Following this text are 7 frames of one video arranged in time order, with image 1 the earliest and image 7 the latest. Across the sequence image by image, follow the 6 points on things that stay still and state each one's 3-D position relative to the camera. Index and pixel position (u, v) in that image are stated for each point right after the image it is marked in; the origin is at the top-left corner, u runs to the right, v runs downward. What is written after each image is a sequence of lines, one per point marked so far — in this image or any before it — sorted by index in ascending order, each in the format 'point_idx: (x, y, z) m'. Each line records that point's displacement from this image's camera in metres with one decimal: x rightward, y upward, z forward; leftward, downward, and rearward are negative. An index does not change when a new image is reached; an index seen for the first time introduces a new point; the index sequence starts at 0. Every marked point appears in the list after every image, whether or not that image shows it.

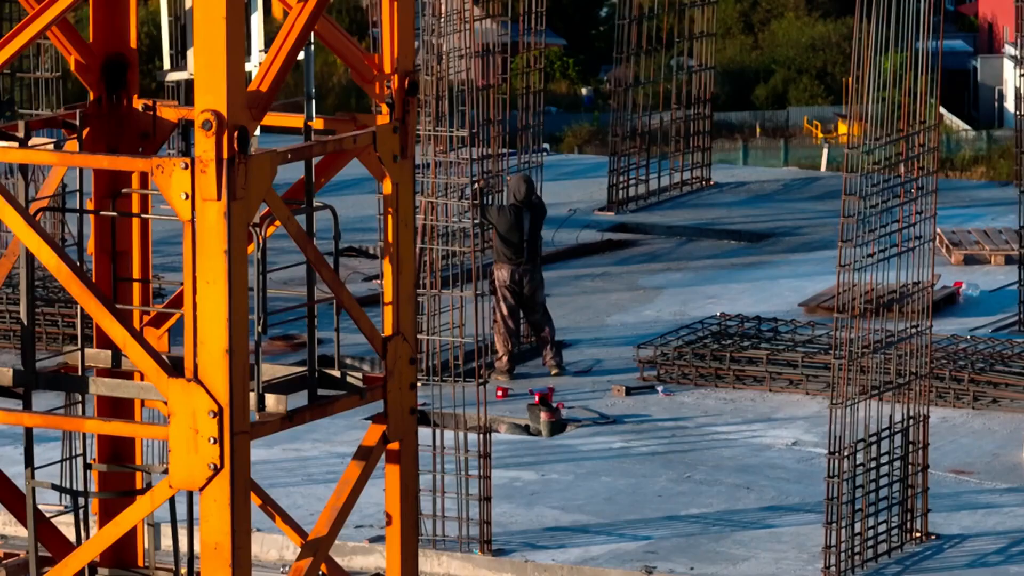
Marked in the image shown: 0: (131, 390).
0: (-1.8, -0.5, +9.0) m
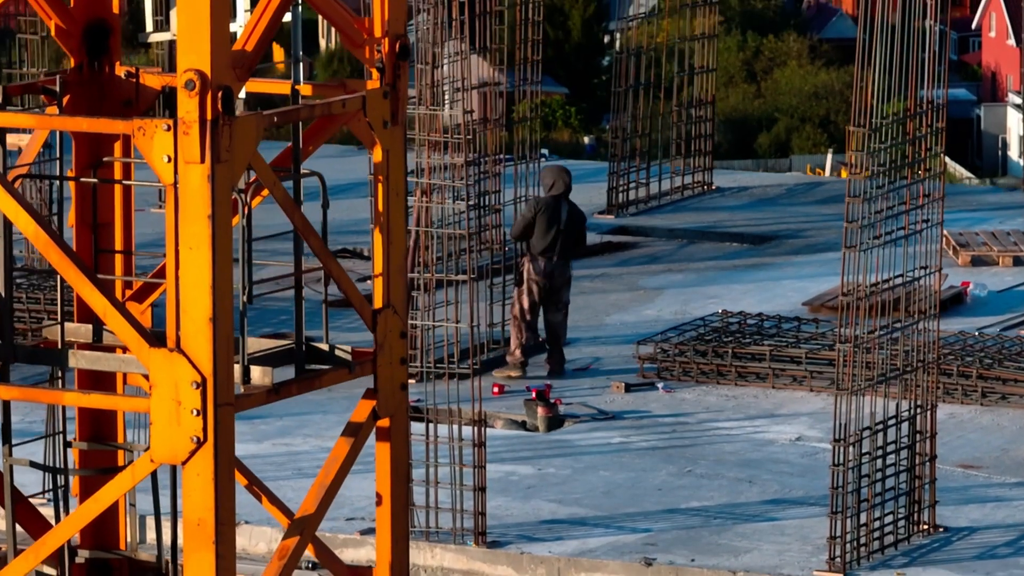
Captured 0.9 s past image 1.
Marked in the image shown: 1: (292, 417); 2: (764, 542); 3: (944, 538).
0: (-1.8, -0.4, +8.7) m
1: (-1.5, -0.8, +12.6) m
2: (+1.4, -1.5, +10.9) m
3: (+2.5, -1.4, +11.0) m
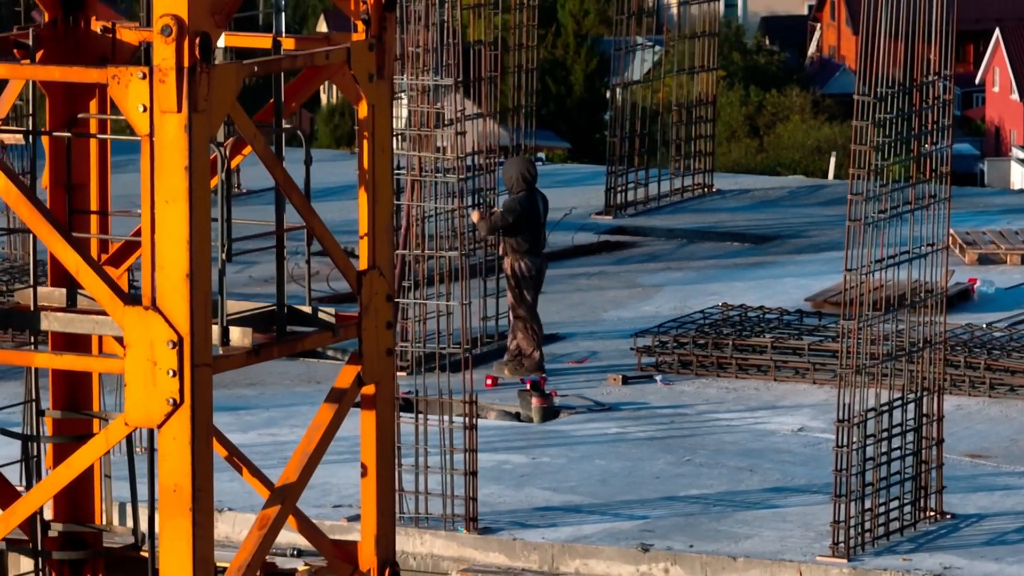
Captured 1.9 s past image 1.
0: (-1.9, -0.2, +8.4) m
1: (-1.5, -0.8, +12.2) m
2: (+1.4, -1.3, +10.6) m
3: (+2.5, -1.3, +10.7) m
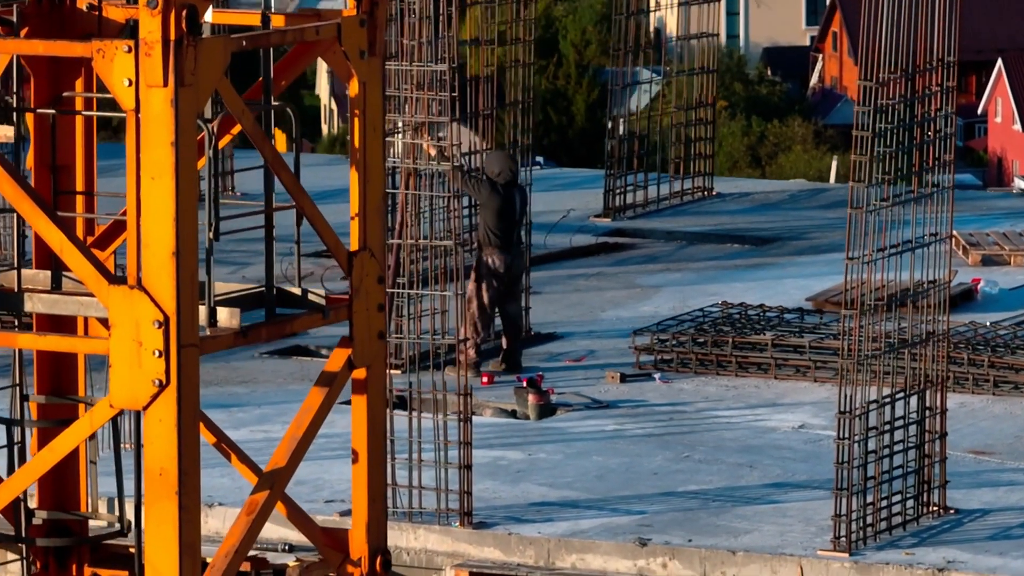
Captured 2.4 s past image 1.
0: (-1.9, -0.1, +8.2) m
1: (-1.5, -0.7, +12.1) m
2: (+1.4, -1.3, +10.4) m
3: (+2.4, -1.3, +10.5) m
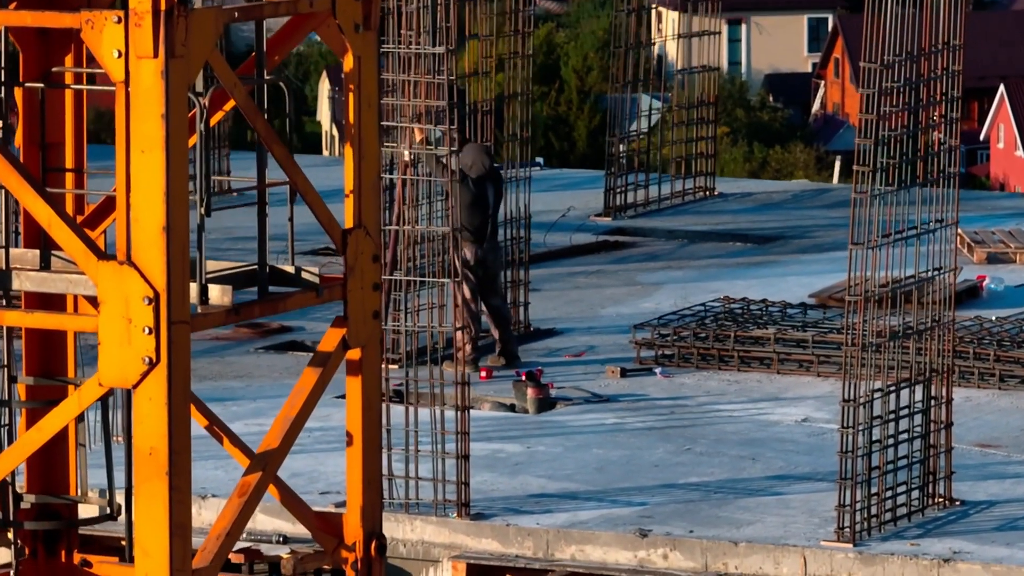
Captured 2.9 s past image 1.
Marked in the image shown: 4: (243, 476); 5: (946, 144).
0: (-1.9, 0.0, +8.0) m
1: (-1.5, -0.7, +11.9) m
2: (+1.4, -1.2, +10.2) m
3: (+2.4, -1.2, +10.3) m
4: (-1.2, -0.8, +8.2) m
5: (+2.3, +0.8, +10.1) m
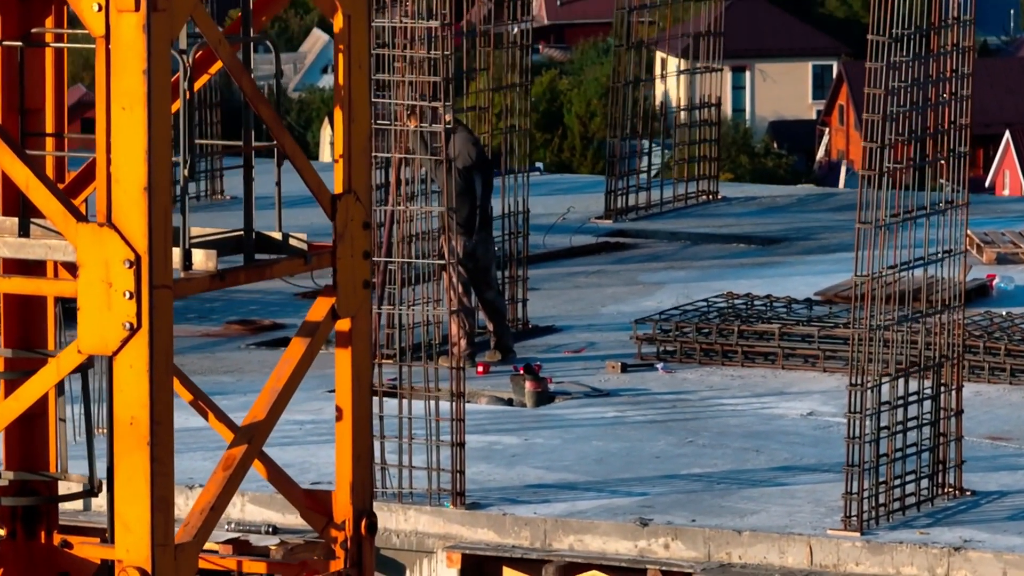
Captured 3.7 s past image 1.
0: (-1.9, +0.2, +7.8) m
1: (-1.5, -0.7, +11.6) m
2: (+1.4, -1.1, +9.9) m
3: (+2.4, -1.1, +10.0) m
4: (-1.2, -0.7, +7.9) m
5: (+2.3, +0.9, +9.9) m
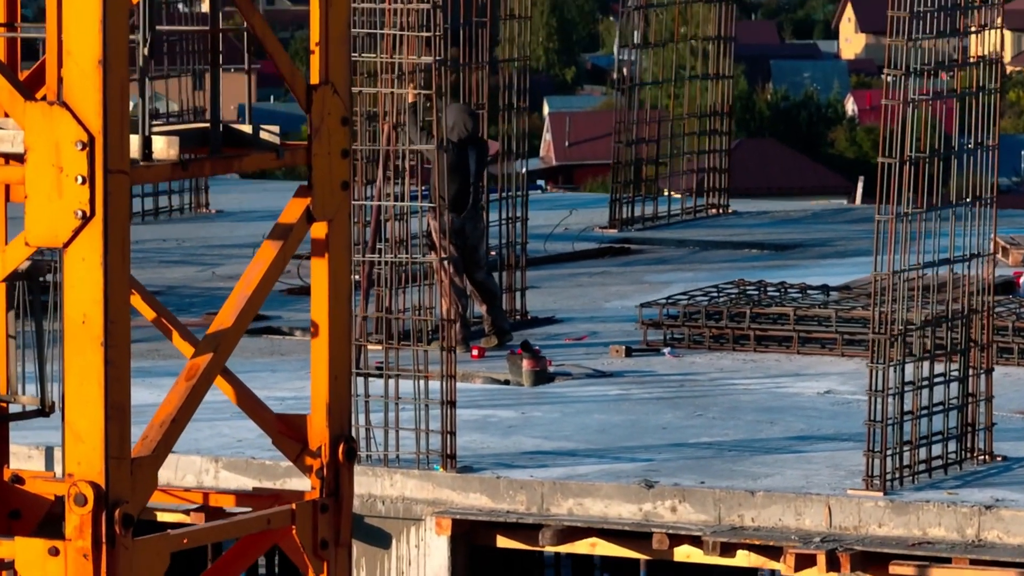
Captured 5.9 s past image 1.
0: (-2.0, +0.6, +7.1) m
1: (-1.6, -0.5, +10.9) m
2: (+1.3, -0.9, +9.1) m
3: (+2.4, -0.9, +9.2) m
4: (-1.2, -0.3, +7.2) m
5: (+2.3, +1.1, +9.2) m
